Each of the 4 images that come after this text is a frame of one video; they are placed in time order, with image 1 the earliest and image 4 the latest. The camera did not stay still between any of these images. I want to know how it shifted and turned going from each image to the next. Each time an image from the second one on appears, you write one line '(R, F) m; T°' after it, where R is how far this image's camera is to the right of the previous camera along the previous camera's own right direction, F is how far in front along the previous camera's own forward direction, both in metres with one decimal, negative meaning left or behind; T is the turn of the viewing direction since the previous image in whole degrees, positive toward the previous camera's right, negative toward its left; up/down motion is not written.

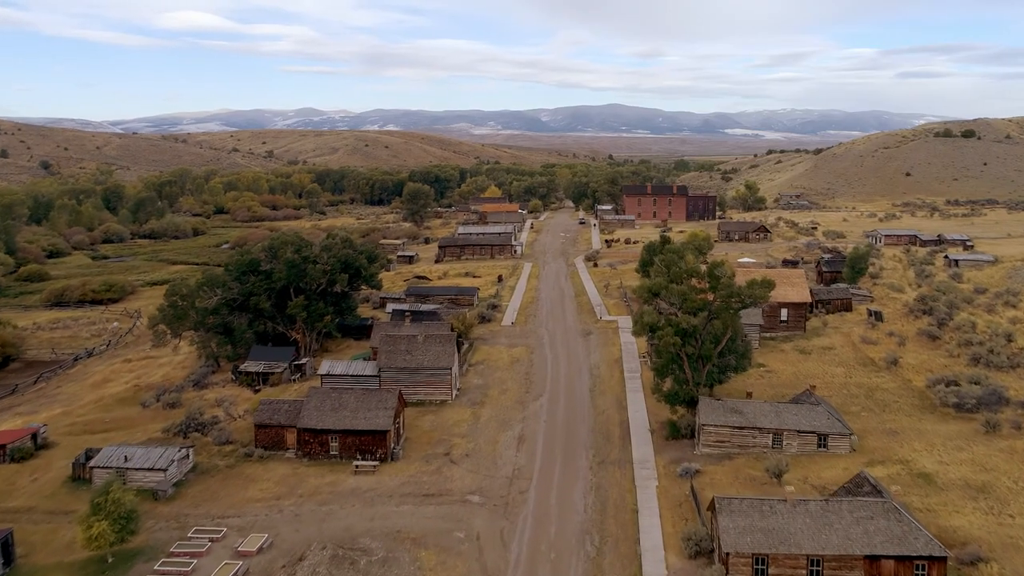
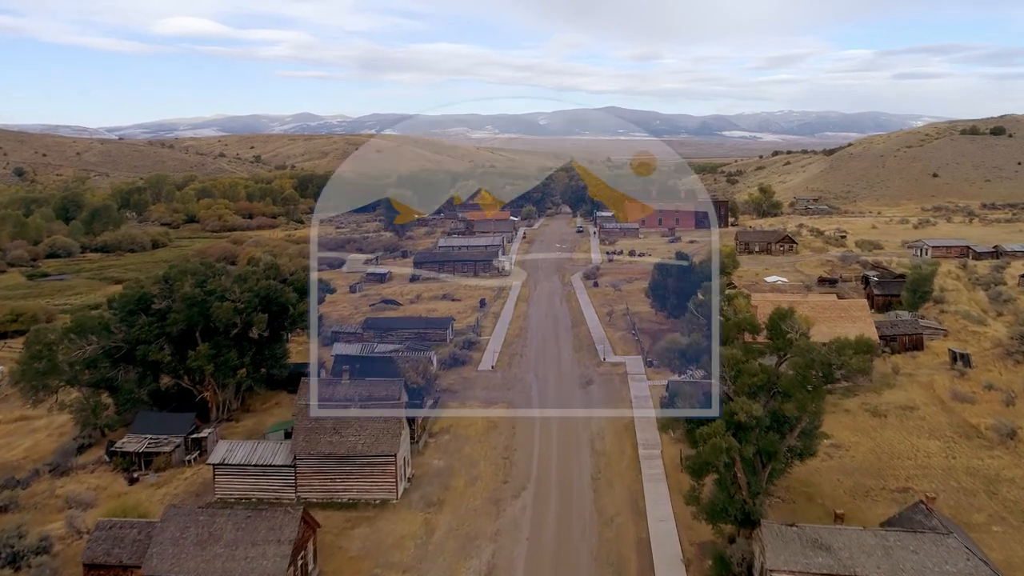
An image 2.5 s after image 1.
(+0.7, +10.4) m; 0°
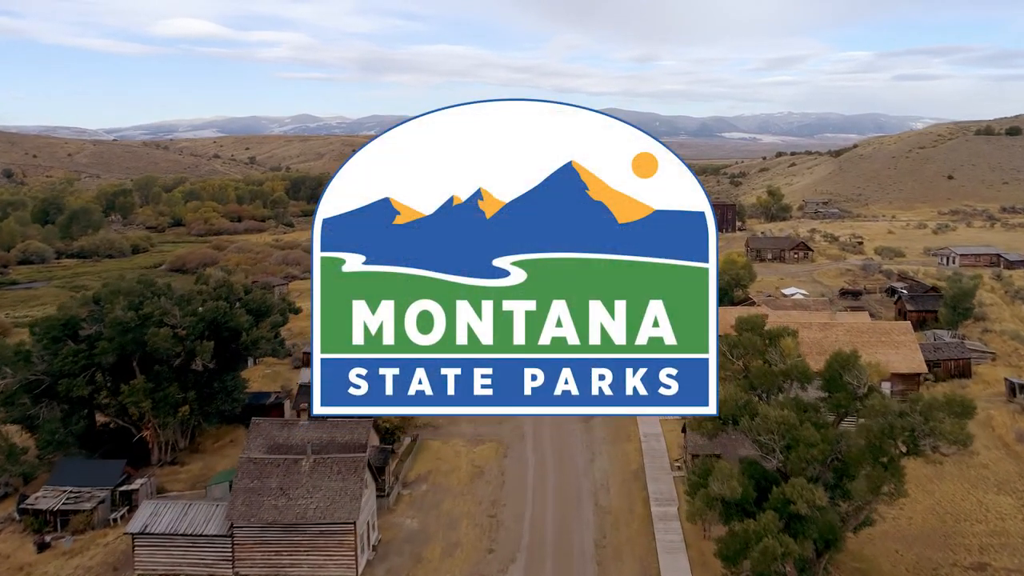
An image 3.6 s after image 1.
(+0.3, +4.6) m; 0°
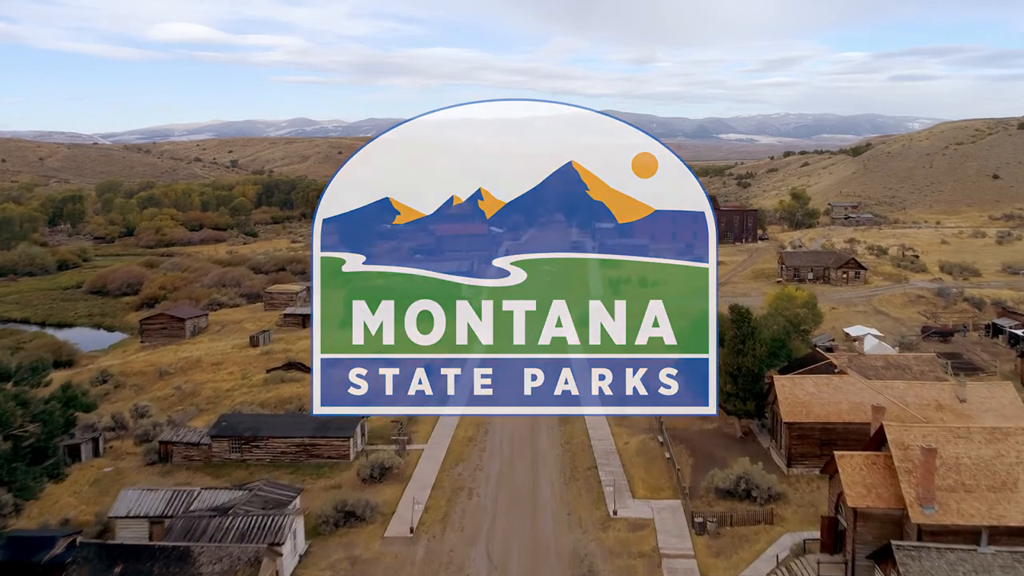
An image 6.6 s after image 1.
(+1.1, +13.1) m; 0°
